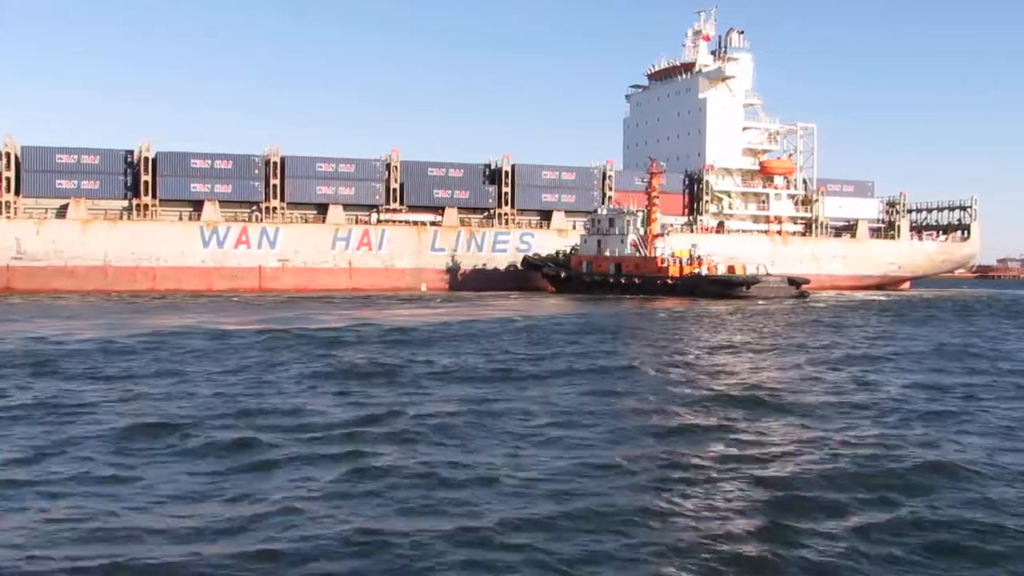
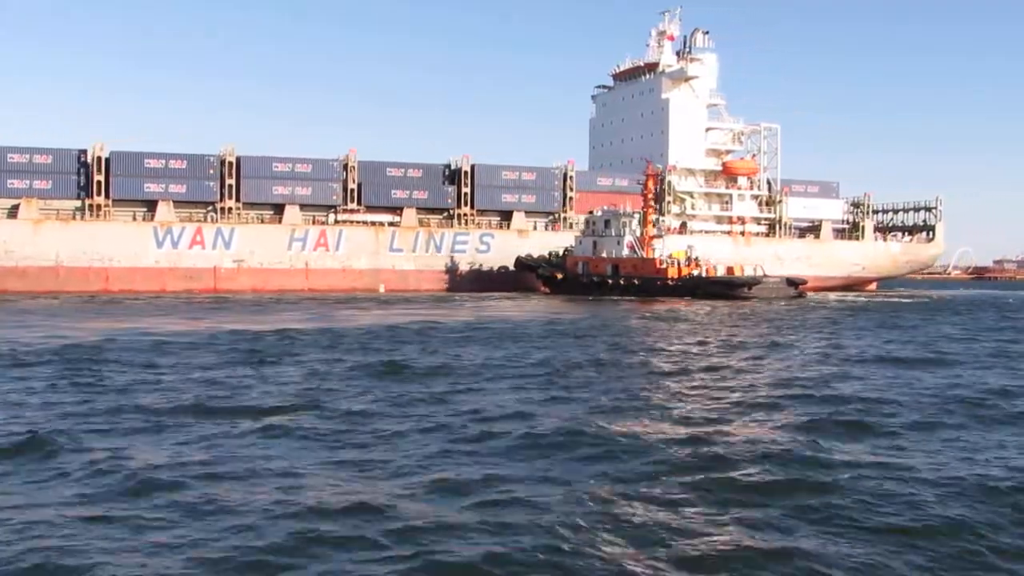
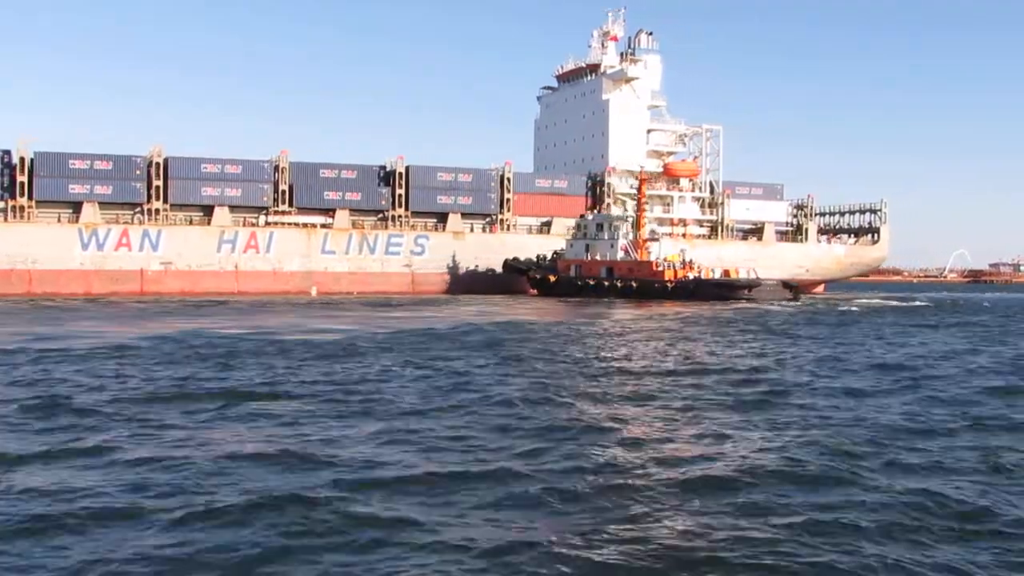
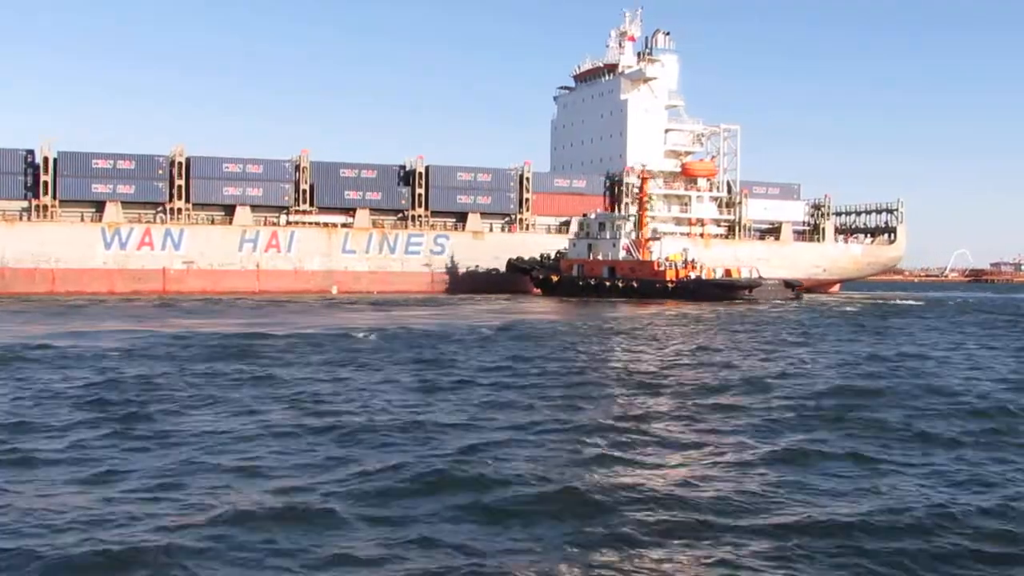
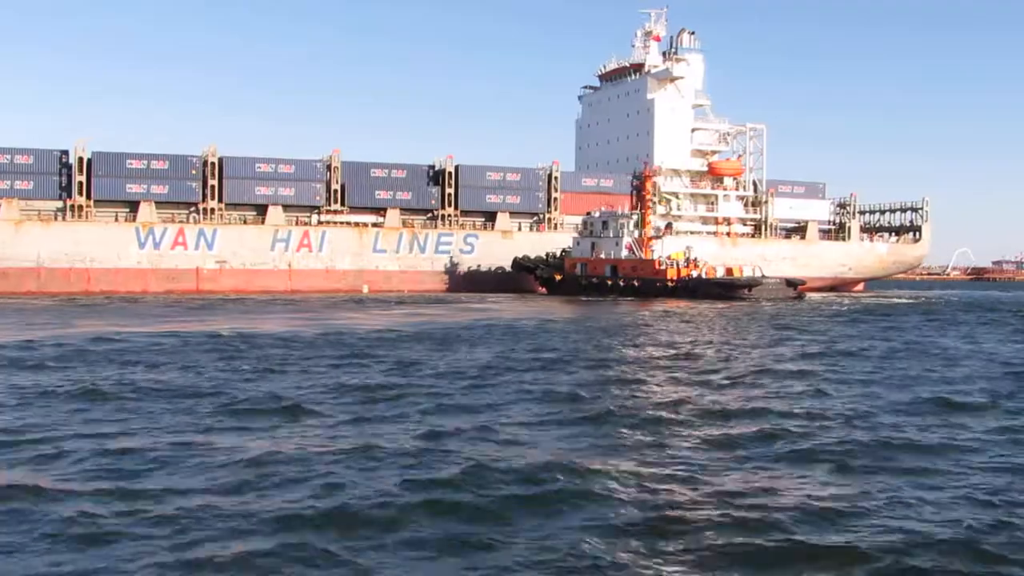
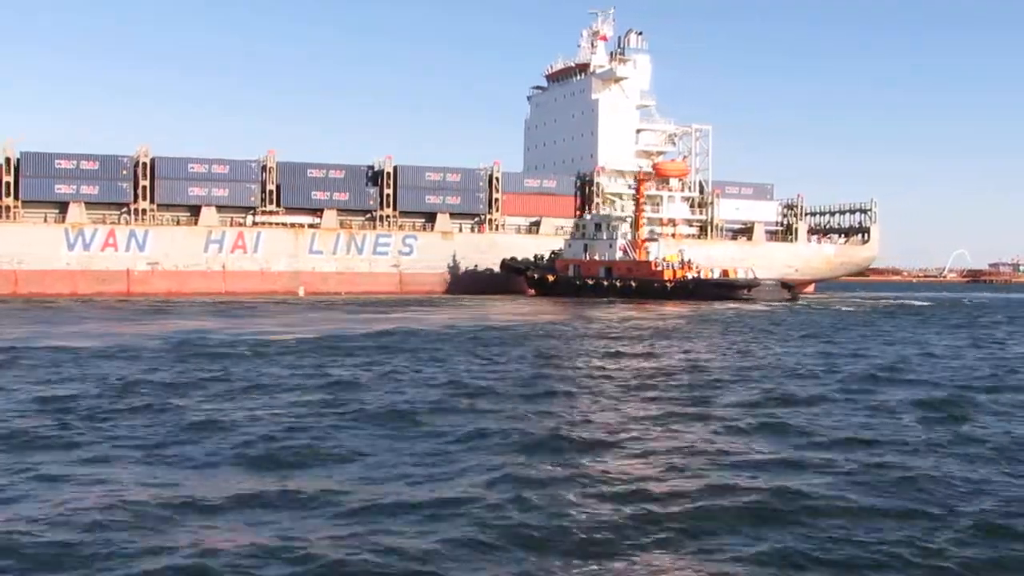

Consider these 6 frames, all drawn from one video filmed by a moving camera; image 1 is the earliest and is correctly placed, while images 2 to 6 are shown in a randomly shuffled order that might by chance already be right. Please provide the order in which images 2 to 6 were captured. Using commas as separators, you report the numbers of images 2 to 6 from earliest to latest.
2, 5, 4, 3, 6
